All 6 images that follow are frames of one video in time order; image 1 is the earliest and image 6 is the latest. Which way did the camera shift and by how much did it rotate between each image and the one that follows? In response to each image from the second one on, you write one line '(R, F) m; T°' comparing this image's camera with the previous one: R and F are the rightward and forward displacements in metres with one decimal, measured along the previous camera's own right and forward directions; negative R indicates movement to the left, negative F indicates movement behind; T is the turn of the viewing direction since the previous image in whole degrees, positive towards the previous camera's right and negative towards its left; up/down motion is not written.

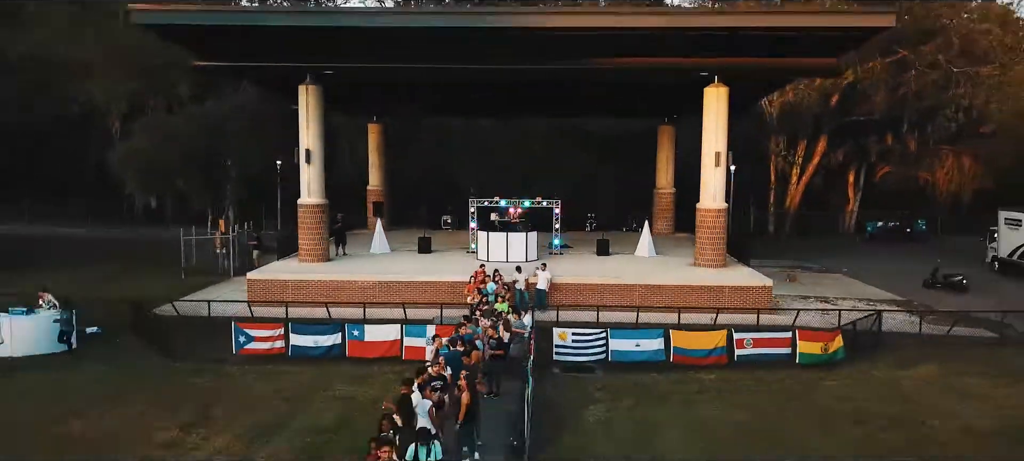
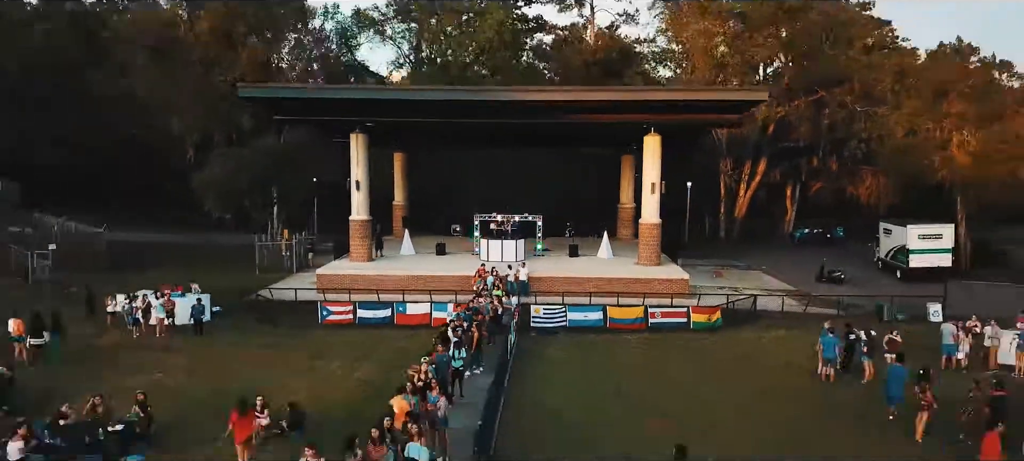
(+0.2, -5.2) m; 0°
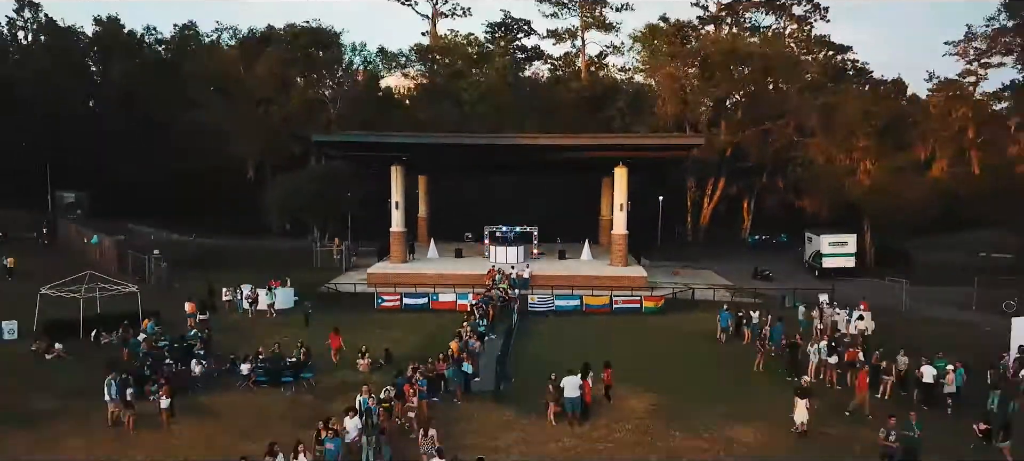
(-0.1, -5.9) m; 0°
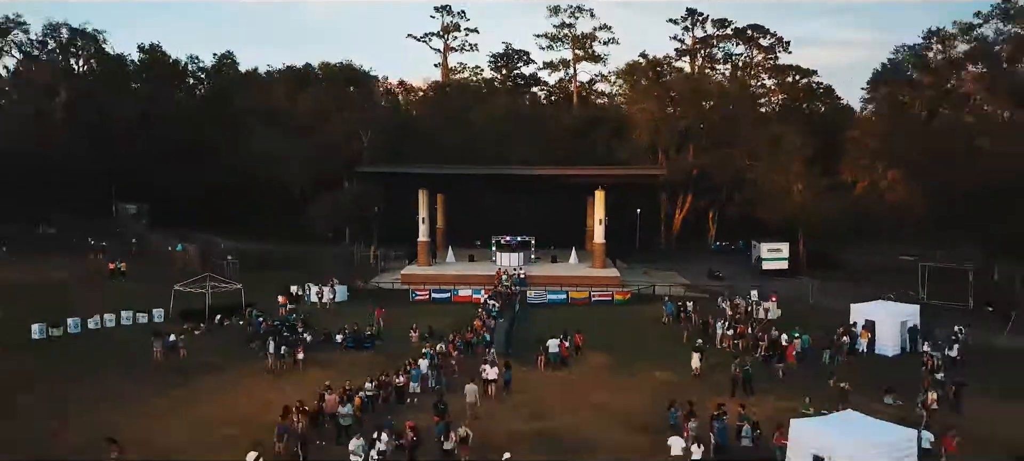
(-0.1, -6.6) m; 0°
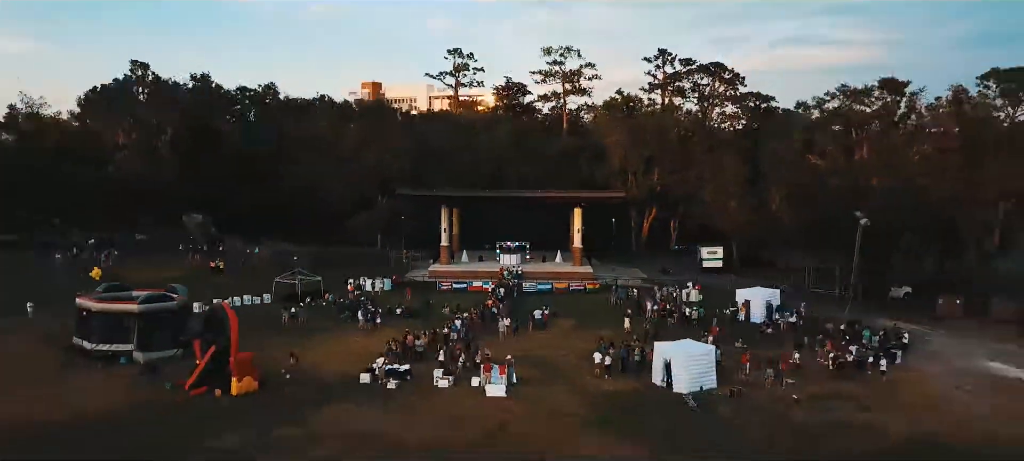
(0.0, -10.2) m; 0°
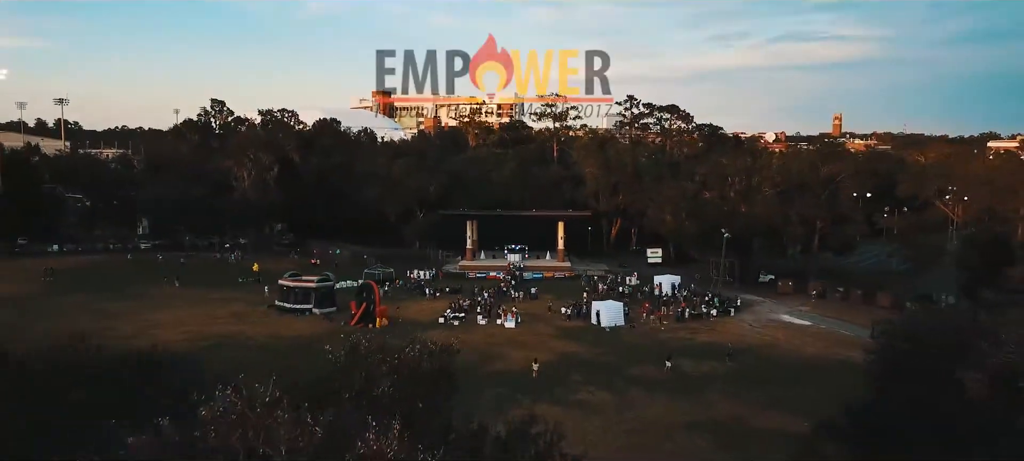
(-0.3, -18.9) m; 0°
